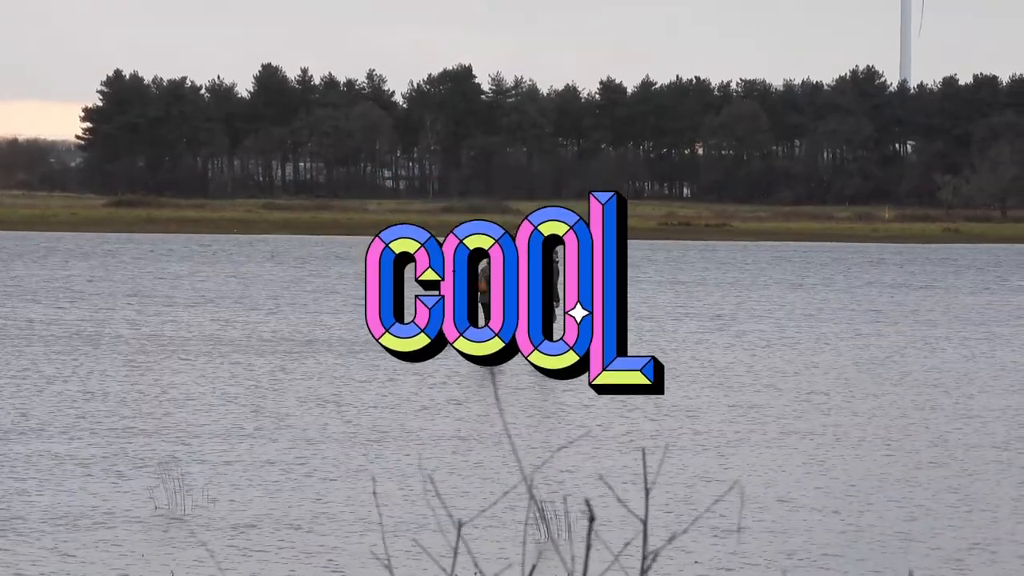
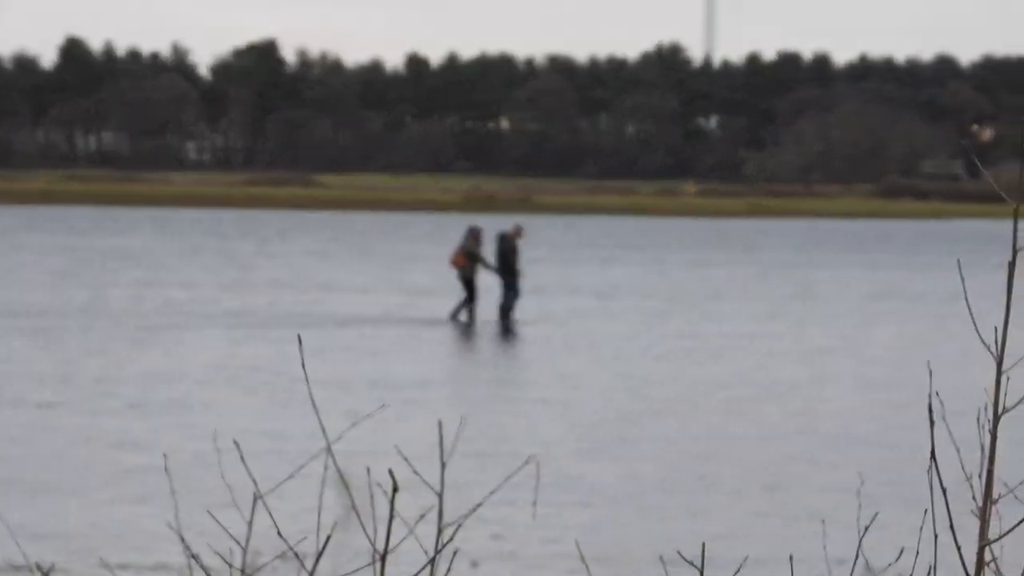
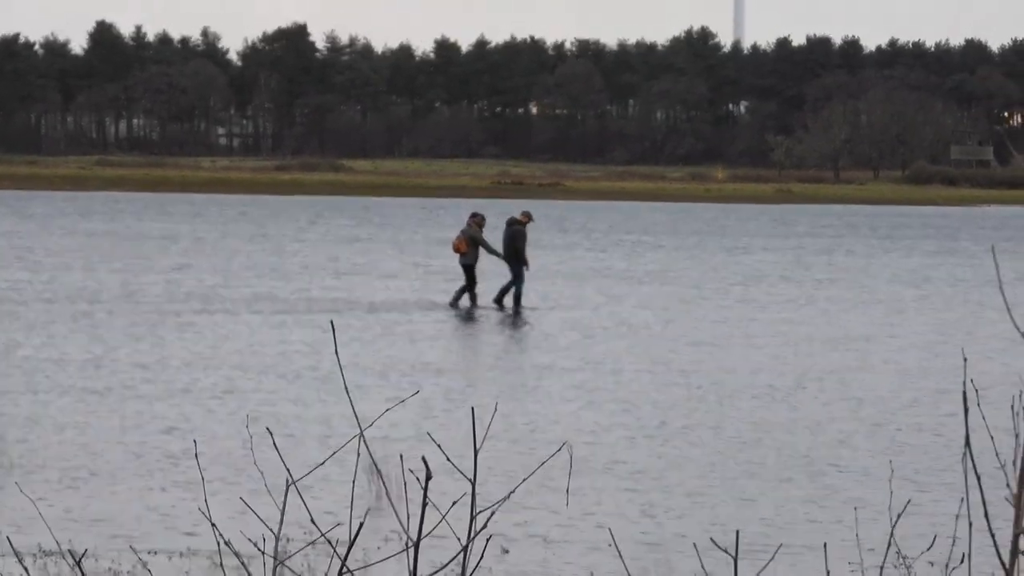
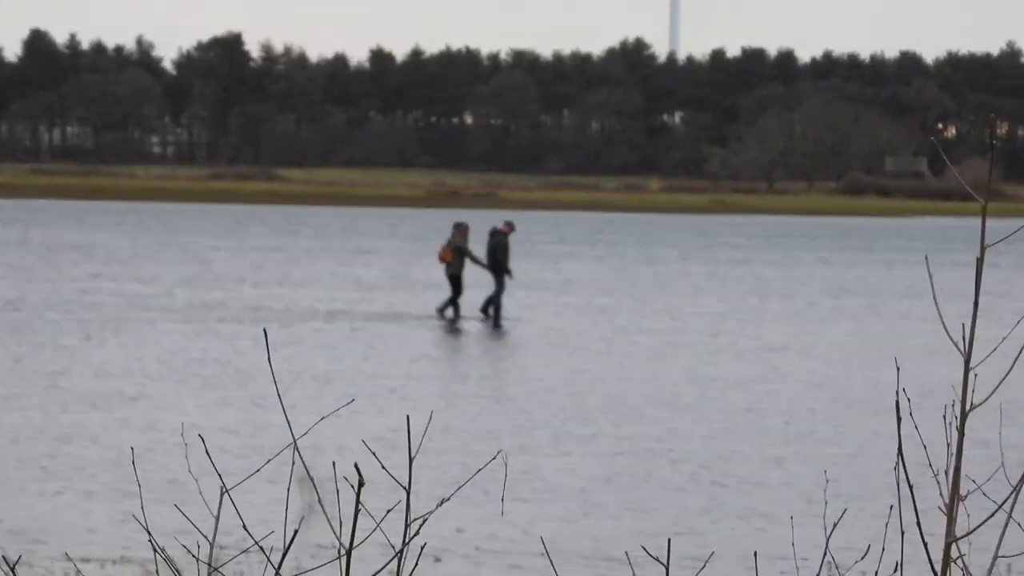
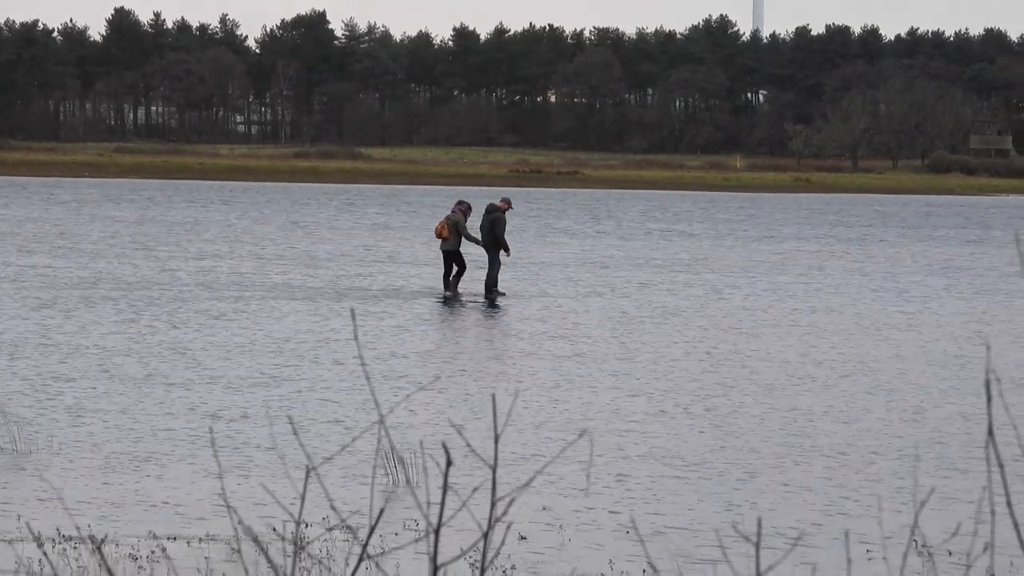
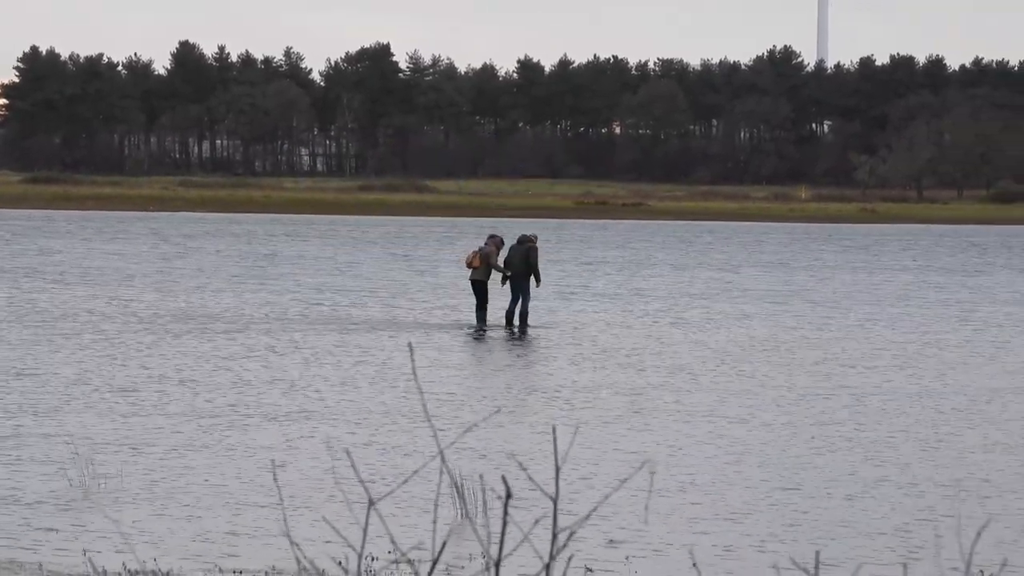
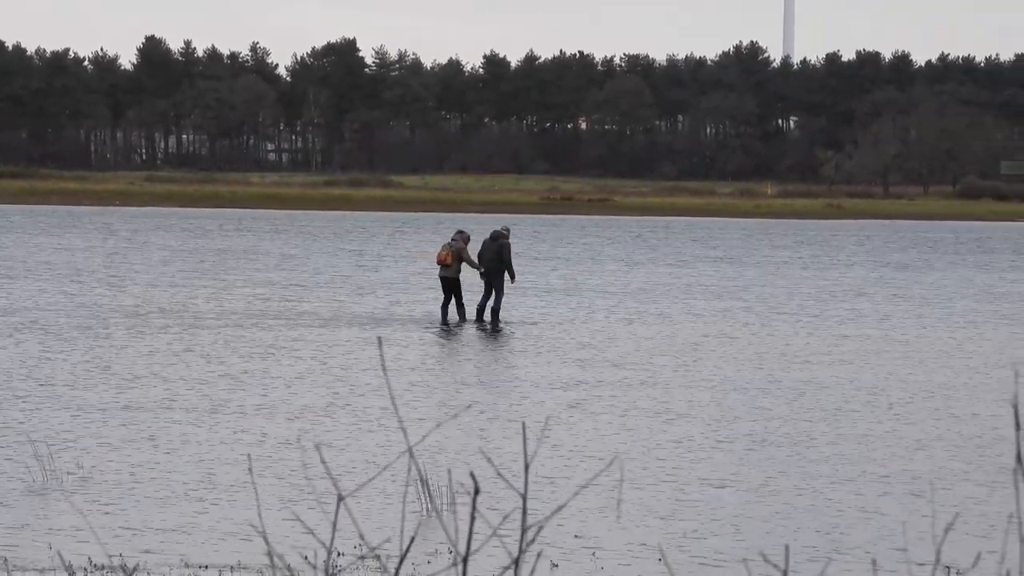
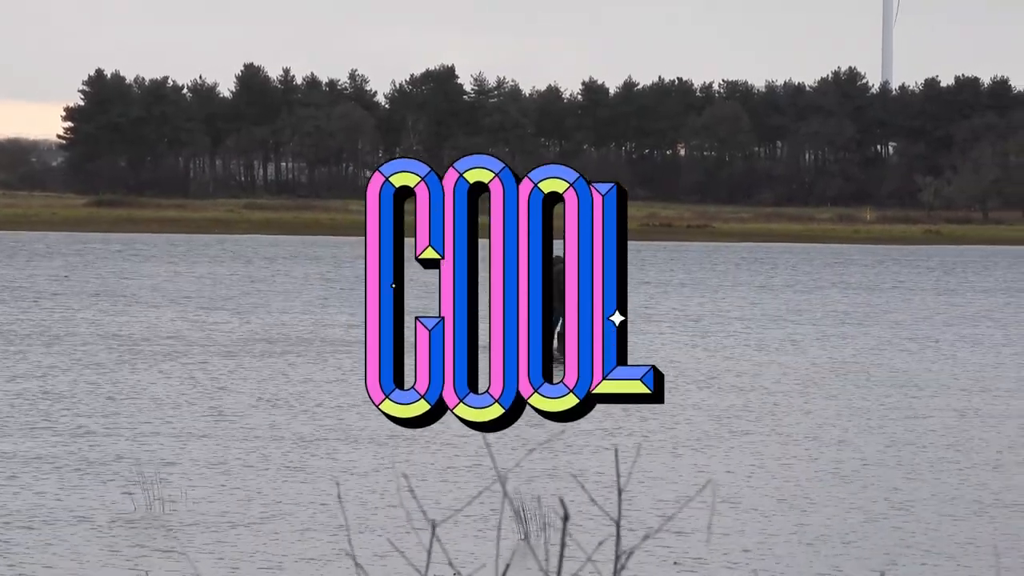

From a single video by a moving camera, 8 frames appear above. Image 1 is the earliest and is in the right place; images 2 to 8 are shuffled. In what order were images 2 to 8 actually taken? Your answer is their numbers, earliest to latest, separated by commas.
8, 6, 7, 5, 3, 2, 4
